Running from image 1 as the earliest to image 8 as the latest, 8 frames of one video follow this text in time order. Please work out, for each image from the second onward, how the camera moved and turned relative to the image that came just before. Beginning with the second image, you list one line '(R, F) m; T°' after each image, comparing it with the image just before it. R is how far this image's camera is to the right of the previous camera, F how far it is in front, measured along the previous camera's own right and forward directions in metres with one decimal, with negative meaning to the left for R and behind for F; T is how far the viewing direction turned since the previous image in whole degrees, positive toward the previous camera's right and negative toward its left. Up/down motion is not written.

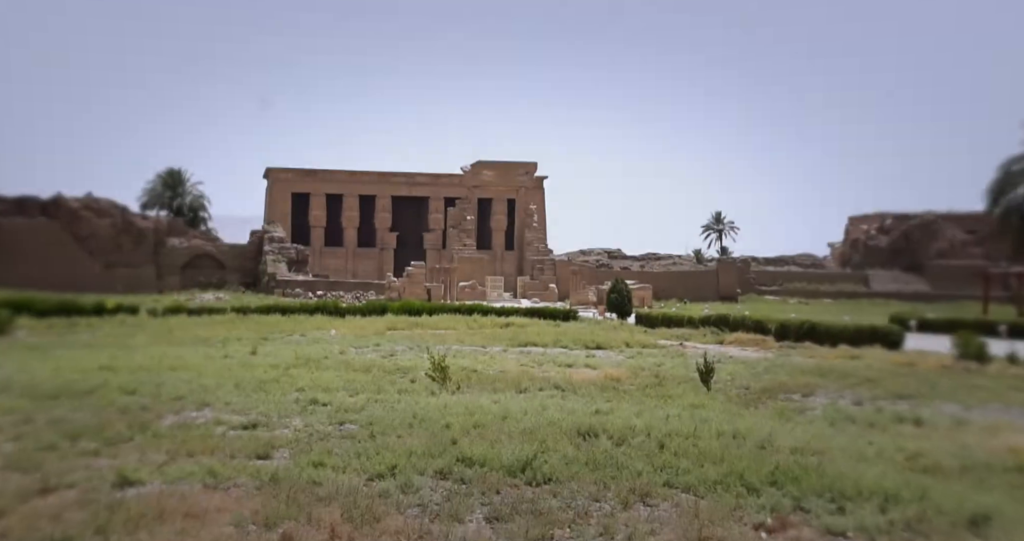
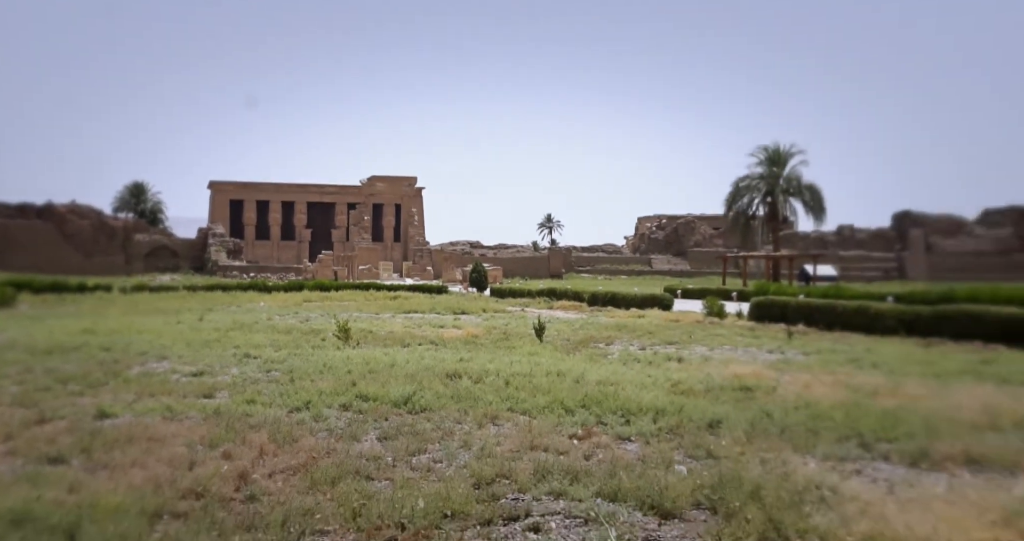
(+0.4, -0.8) m; +4°
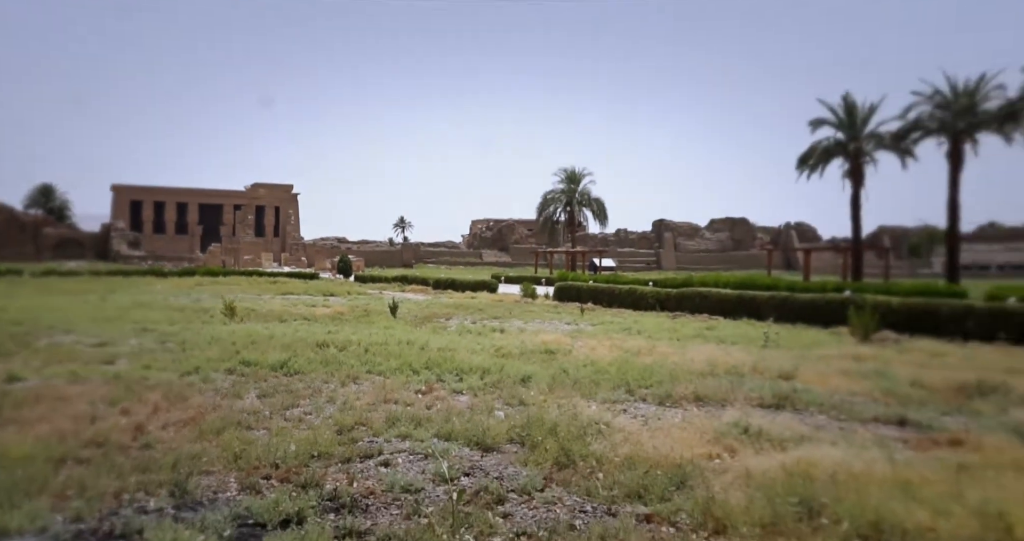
(+0.5, -0.8) m; +7°
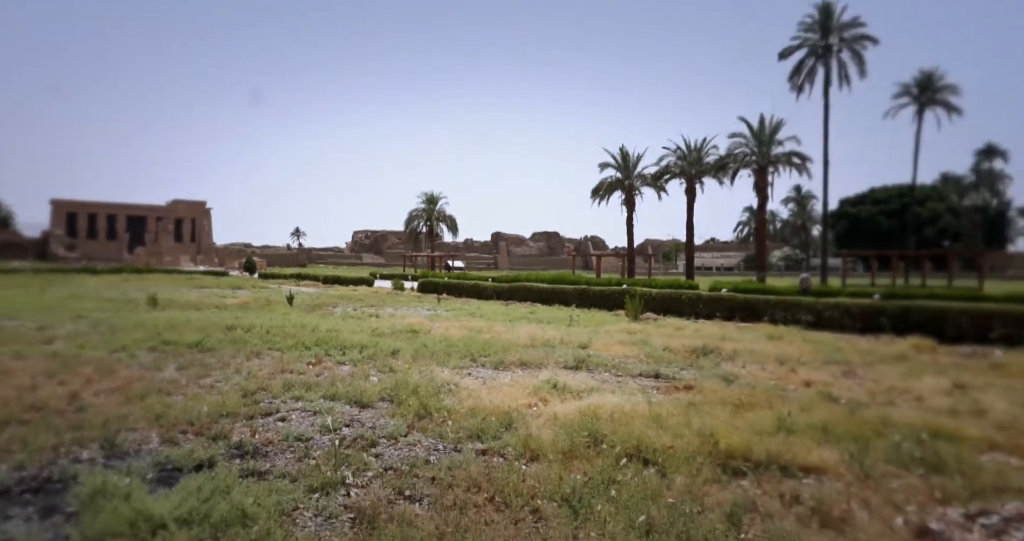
(+0.5, -1.2) m; +8°
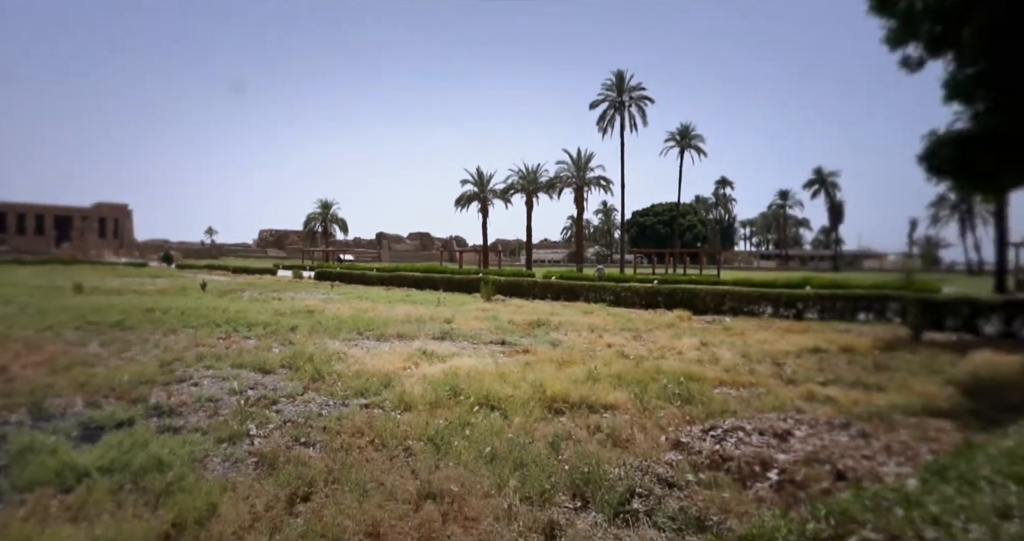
(+0.4, -1.4) m; +9°
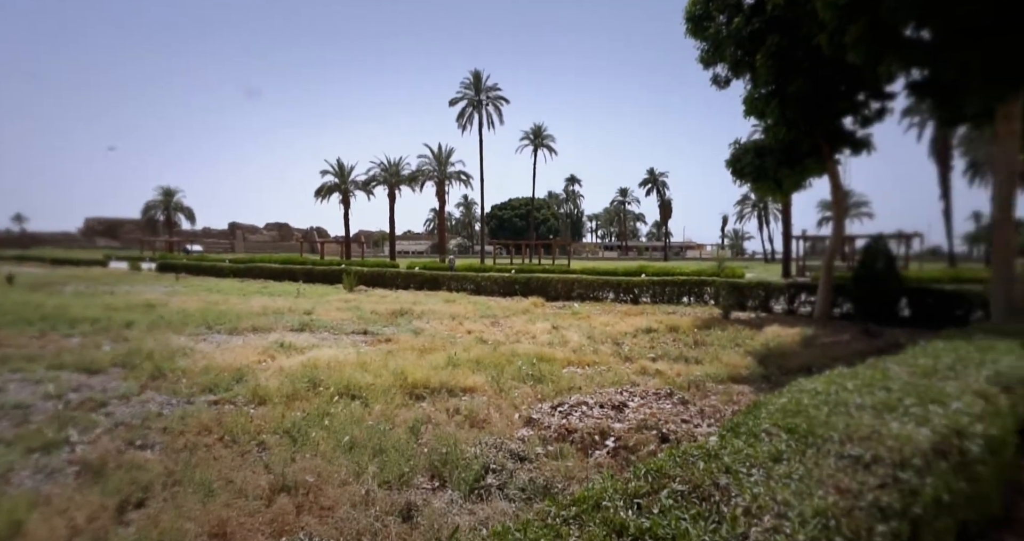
(+0.3, -0.3) m; +12°
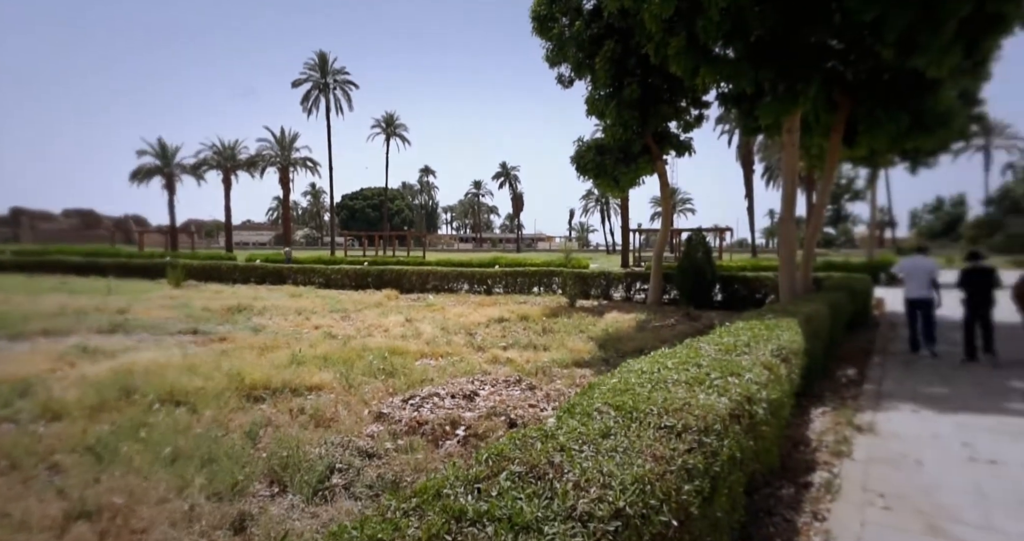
(+0.3, 0.0) m; +13°
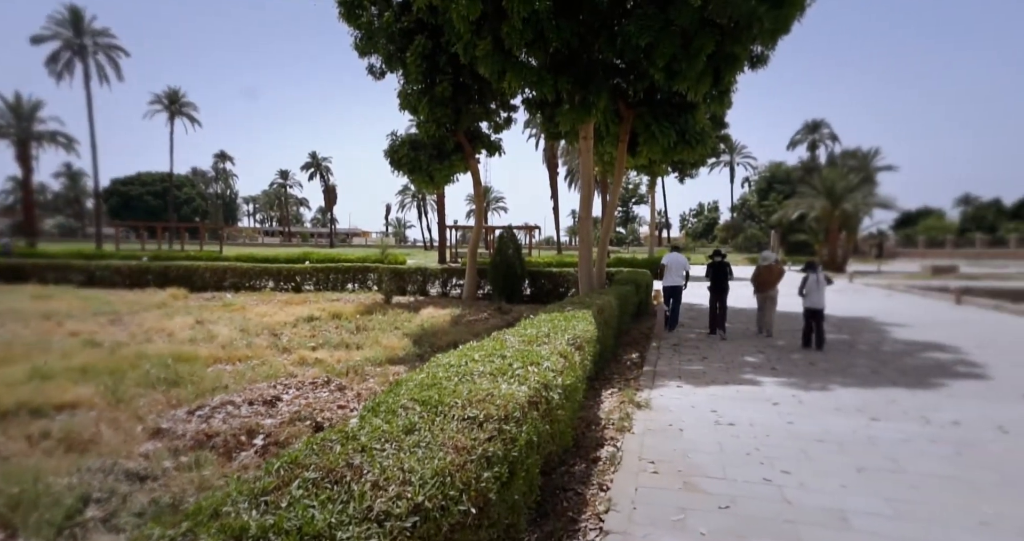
(+0.3, 0.0) m; +17°
